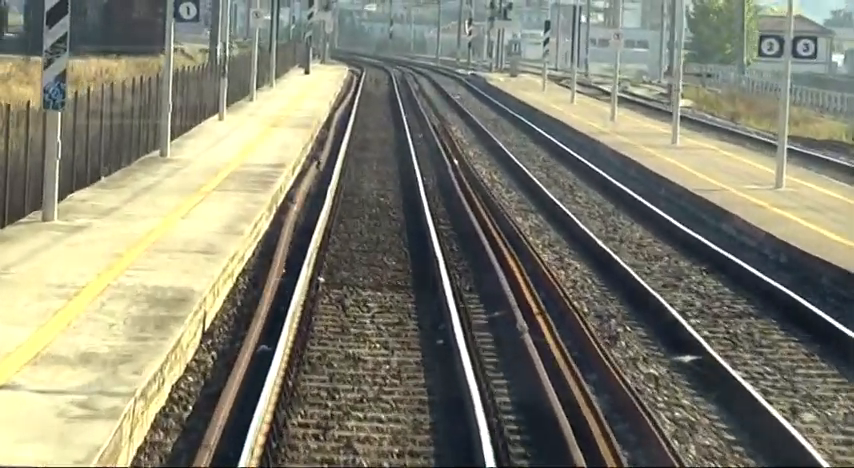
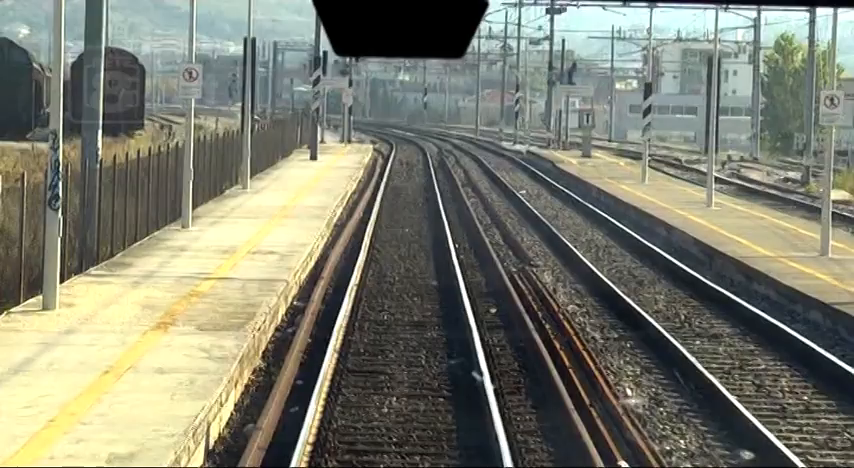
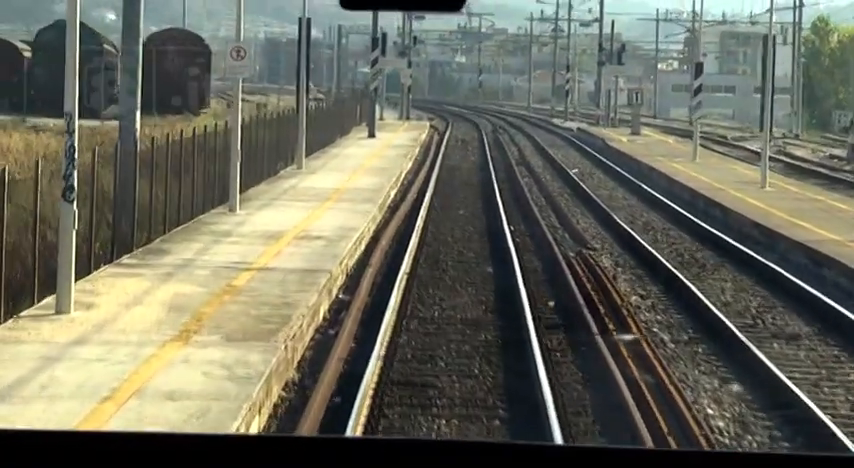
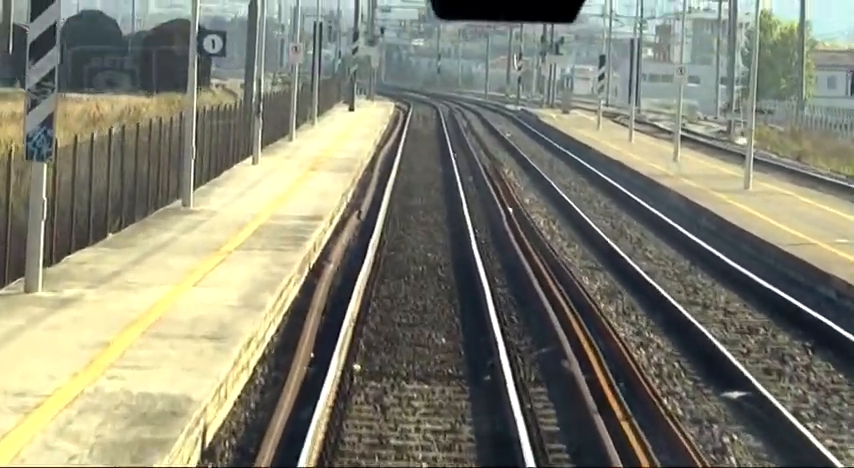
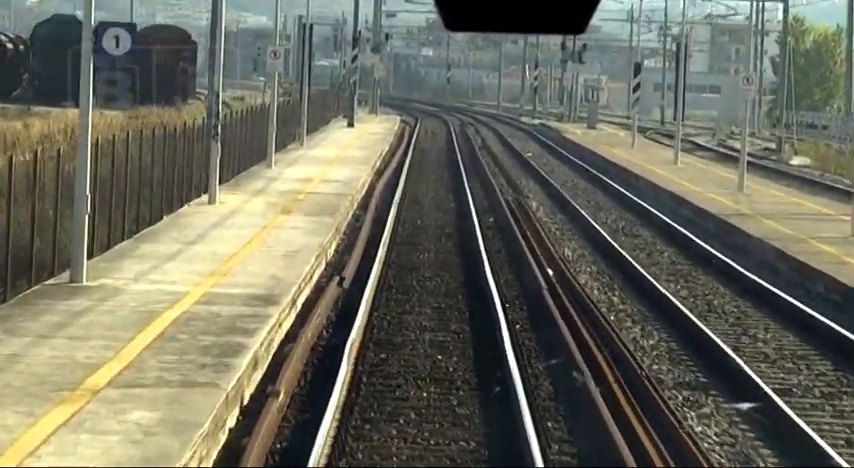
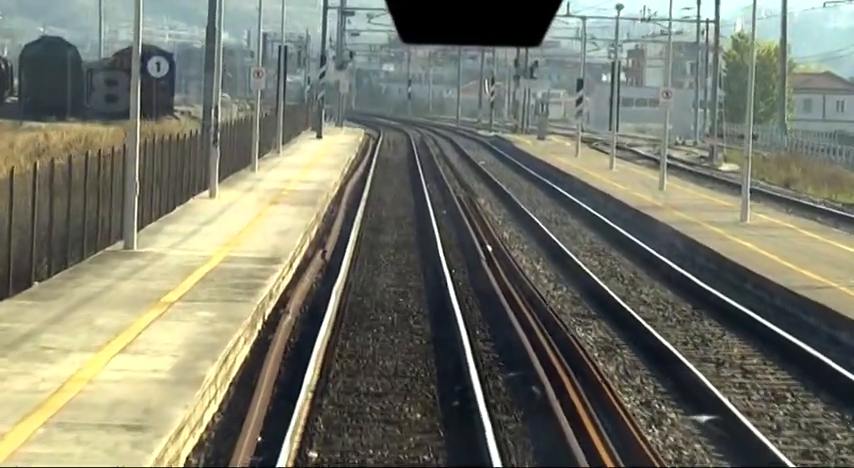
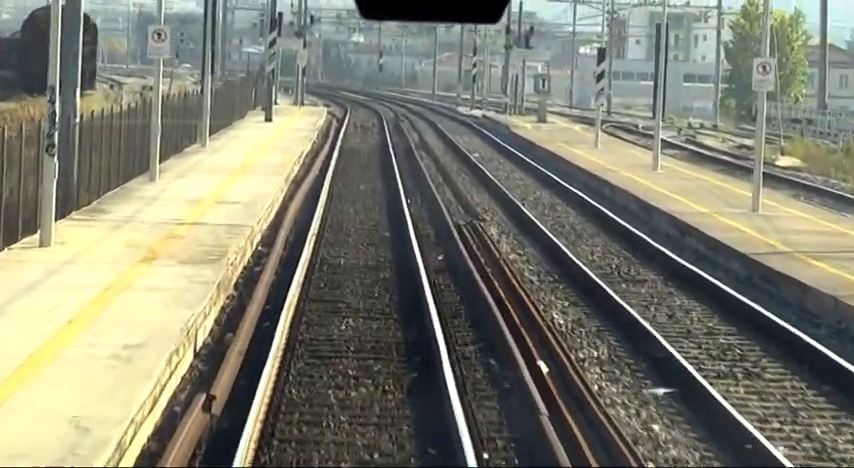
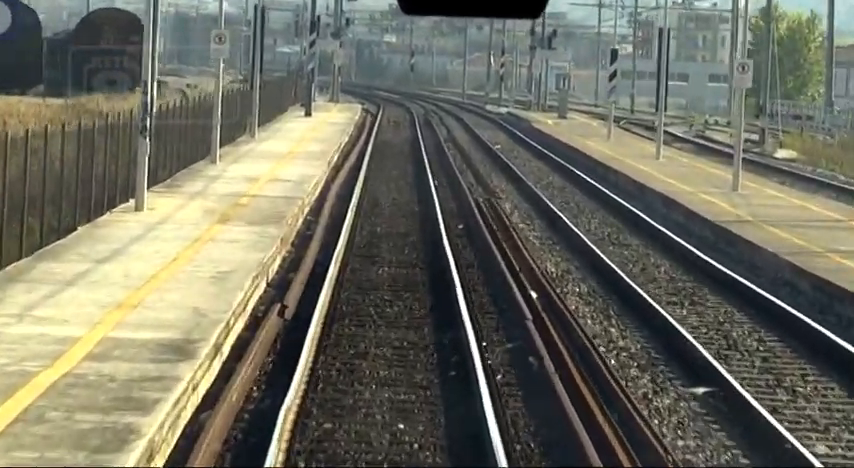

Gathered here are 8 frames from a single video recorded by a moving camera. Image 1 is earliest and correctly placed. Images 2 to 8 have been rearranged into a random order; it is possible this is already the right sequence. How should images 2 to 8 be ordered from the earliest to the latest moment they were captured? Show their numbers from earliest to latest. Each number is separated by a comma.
4, 6, 5, 8, 7, 2, 3
